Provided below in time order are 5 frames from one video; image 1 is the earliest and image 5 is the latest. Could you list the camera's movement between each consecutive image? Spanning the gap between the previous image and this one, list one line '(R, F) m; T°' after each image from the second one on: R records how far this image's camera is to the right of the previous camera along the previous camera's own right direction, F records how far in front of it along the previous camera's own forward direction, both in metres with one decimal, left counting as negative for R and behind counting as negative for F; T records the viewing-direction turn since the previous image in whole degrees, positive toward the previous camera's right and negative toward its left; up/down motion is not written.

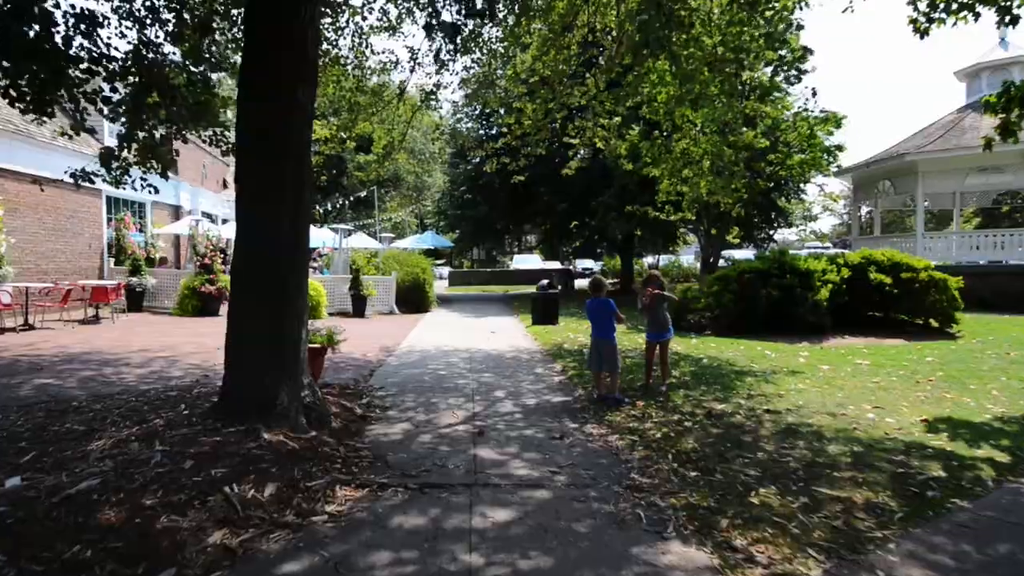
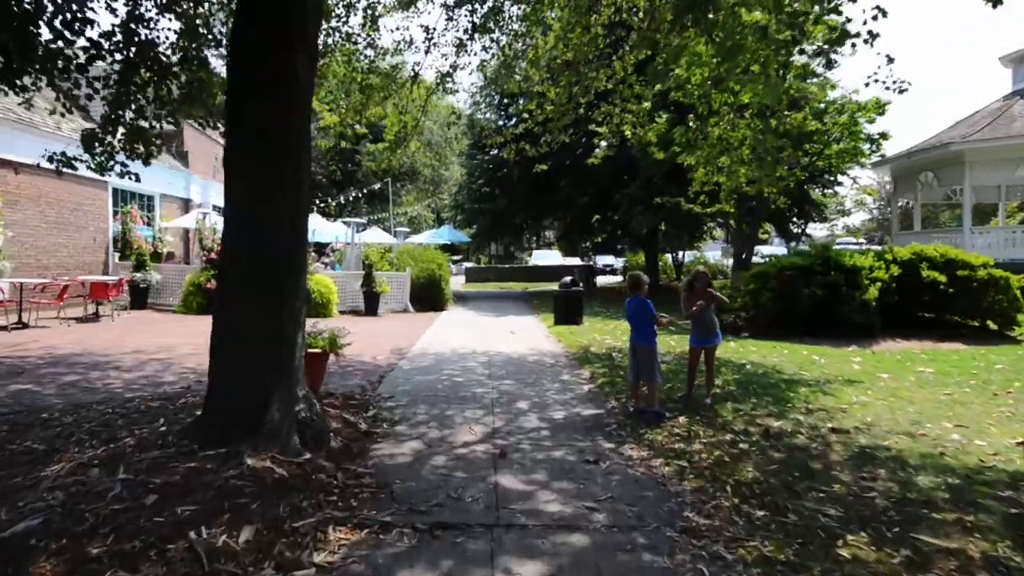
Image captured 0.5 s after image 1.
(-0.1, +0.9) m; -1°
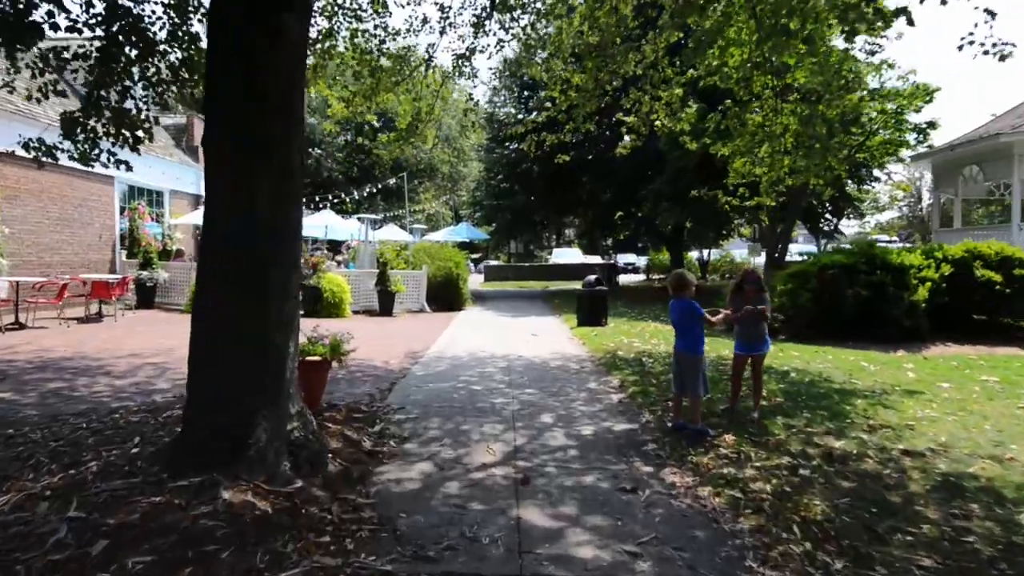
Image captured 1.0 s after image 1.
(0.0, +0.8) m; -2°
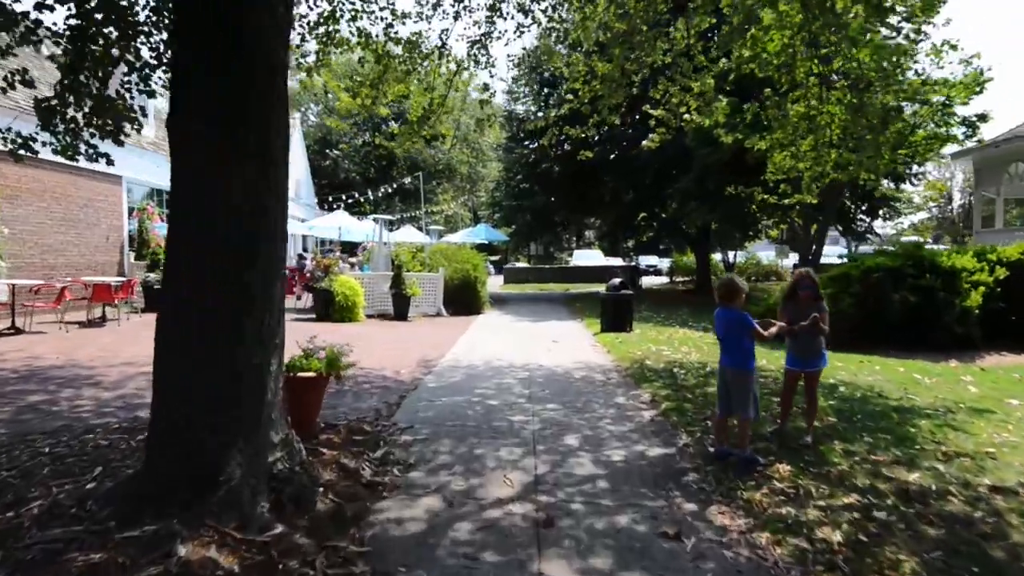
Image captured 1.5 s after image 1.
(0.0, +0.7) m; -2°
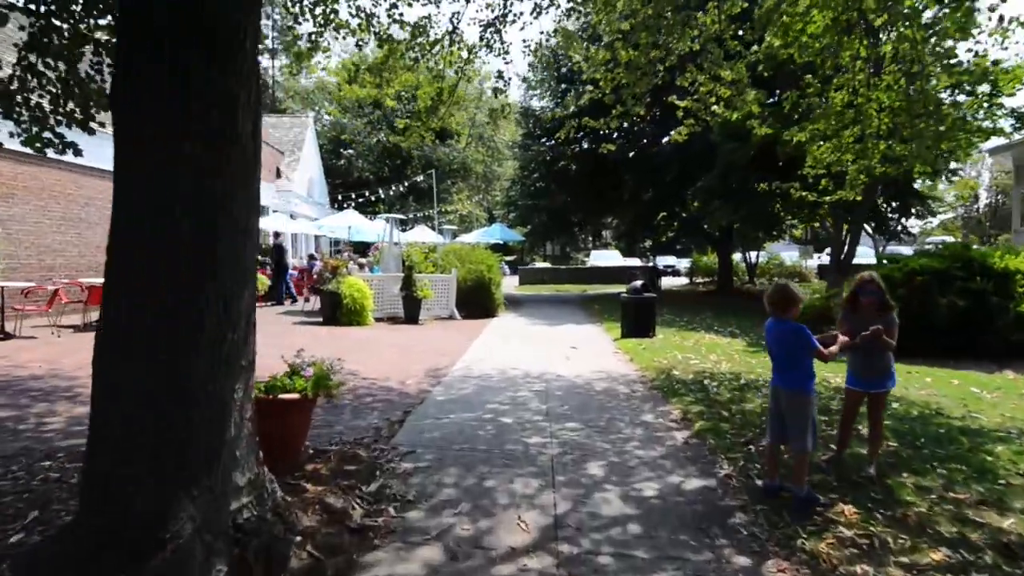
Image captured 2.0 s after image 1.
(0.0, +0.7) m; -1°
